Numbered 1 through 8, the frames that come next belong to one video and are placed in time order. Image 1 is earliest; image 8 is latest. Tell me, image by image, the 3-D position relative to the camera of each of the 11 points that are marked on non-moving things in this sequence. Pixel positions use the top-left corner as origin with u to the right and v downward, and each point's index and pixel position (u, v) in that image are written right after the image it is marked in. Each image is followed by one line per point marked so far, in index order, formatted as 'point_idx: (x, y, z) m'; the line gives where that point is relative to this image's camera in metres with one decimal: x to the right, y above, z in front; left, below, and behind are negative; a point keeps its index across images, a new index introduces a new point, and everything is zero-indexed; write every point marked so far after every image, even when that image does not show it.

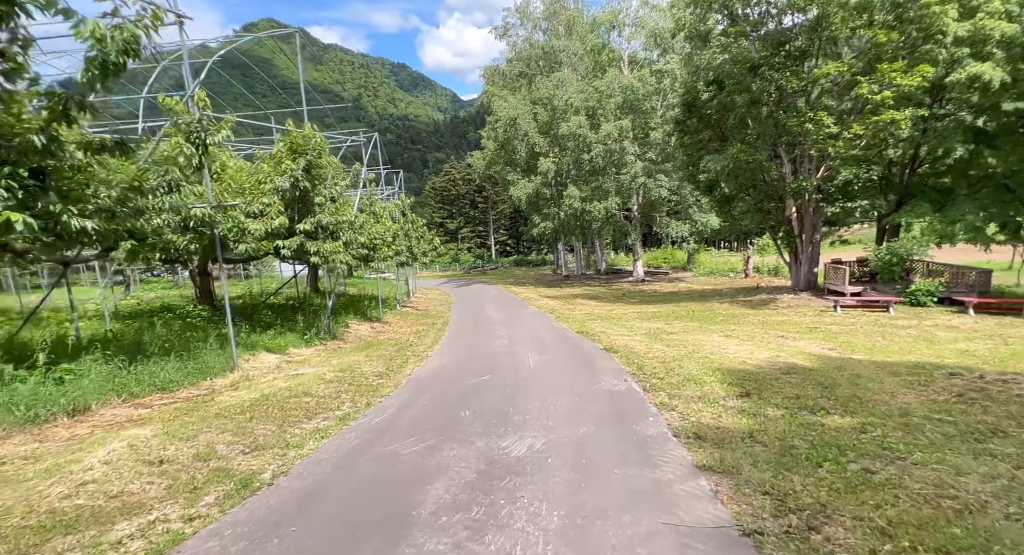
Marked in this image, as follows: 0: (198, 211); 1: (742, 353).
0: (-4.0, +0.9, +6.8) m
1: (+3.7, -1.2, +8.5) m
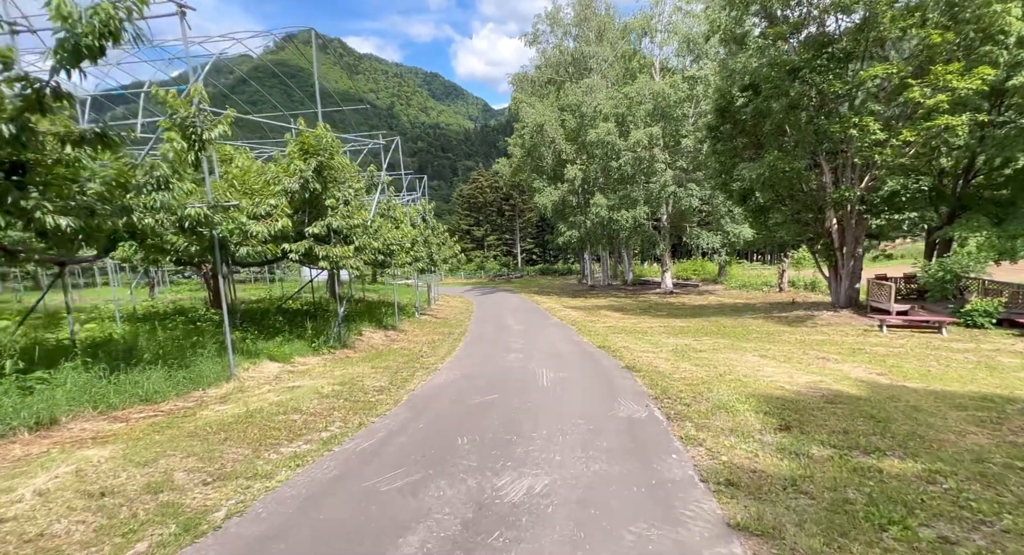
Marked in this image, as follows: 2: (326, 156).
0: (-3.9, +0.8, +6.4) m
1: (+3.9, -1.4, +7.7) m
2: (-3.3, +2.1, +9.3) m
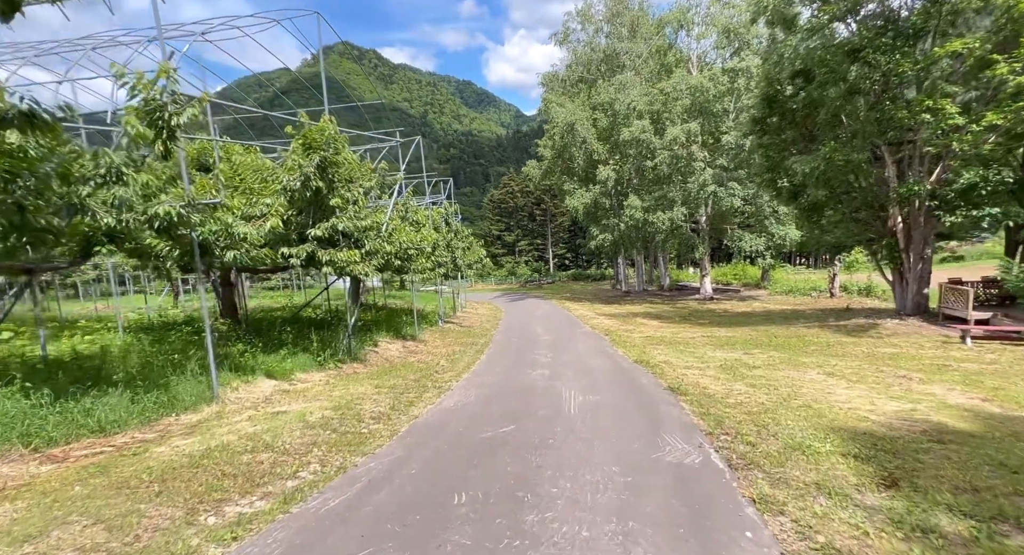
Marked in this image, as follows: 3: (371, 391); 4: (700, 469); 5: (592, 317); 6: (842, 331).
0: (-3.7, +0.7, +5.6) m
1: (+4.2, -1.5, +6.4) m
2: (-2.9, +2.0, +8.4) m
3: (-1.9, -1.5, +7.1) m
4: (+1.4, -1.5, +4.1) m
5: (+3.0, -1.5, +19.6) m
6: (+8.9, -1.5, +14.2) m
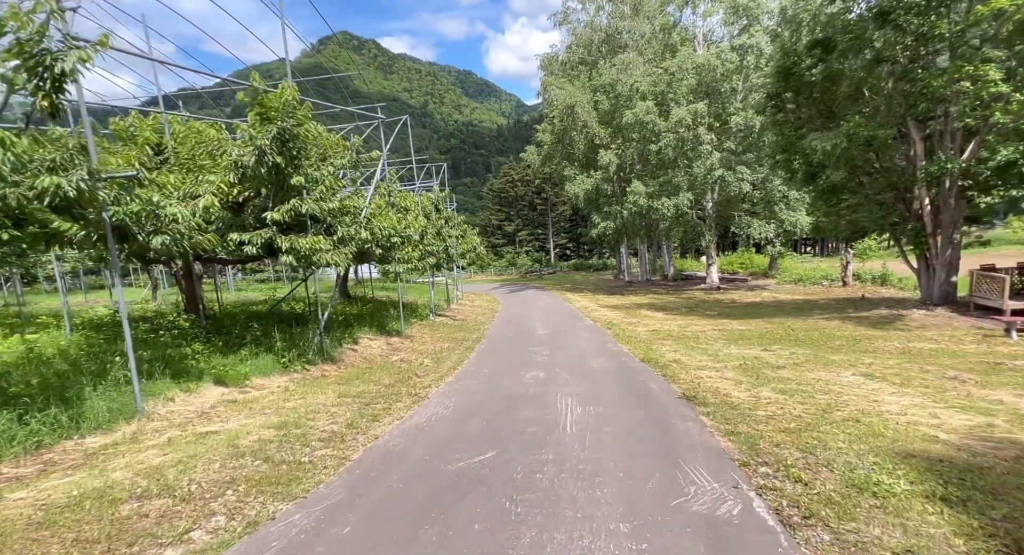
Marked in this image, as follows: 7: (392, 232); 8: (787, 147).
0: (-3.8, +0.8, +4.5) m
1: (+4.0, -1.4, +5.3) m
2: (-3.0, +2.1, +7.3) m
3: (-2.1, -1.4, +6.0) m
4: (+1.3, -1.4, +3.0) m
5: (+2.9, -1.1, +18.5) m
6: (+8.8, -1.1, +13.1) m
7: (-2.6, +1.0, +11.4) m
8: (+8.2, +3.9, +15.9) m
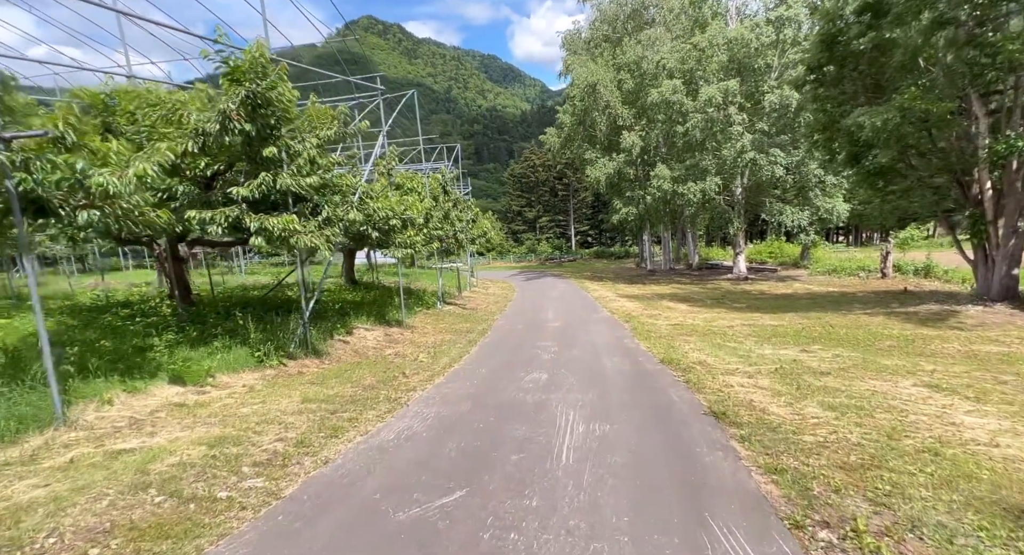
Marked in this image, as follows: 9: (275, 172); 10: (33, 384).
0: (-3.9, +0.9, +3.6) m
1: (+3.9, -1.3, +4.2) m
2: (-3.0, +2.3, +6.4) m
3: (-2.1, -1.3, +5.2) m
4: (+1.1, -1.3, +1.9) m
5: (+3.3, -0.7, +17.4) m
6: (+9.0, -1.0, +11.8) m
7: (-2.4, +1.3, +10.5) m
8: (+8.6, +4.2, +14.5) m
9: (-3.1, +1.4, +6.9) m
10: (-4.2, -0.9, +4.7) m
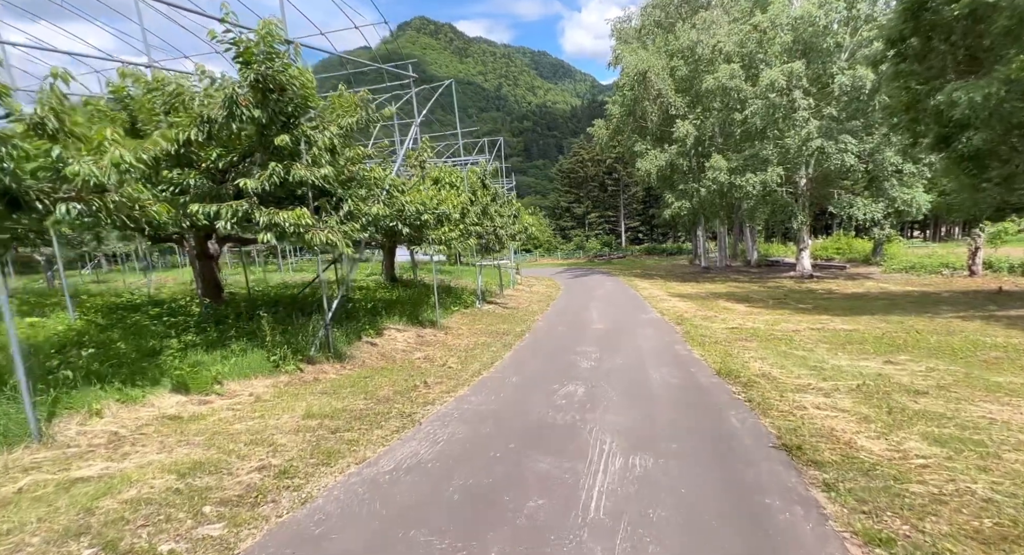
0: (-3.8, +0.9, +3.2) m
1: (+4.0, -1.3, +3.0) m
2: (-2.7, +2.3, +5.9) m
3: (-1.9, -1.3, +4.6) m
4: (+1.0, -1.4, +1.1) m
5: (+4.7, -0.6, +16.2) m
6: (+9.8, -0.9, +10.2) m
7: (-1.7, +1.3, +9.9) m
8: (+9.7, +4.2, +12.8) m
9: (-2.7, +1.4, +6.4) m
10: (-4.0, -0.9, +4.3) m
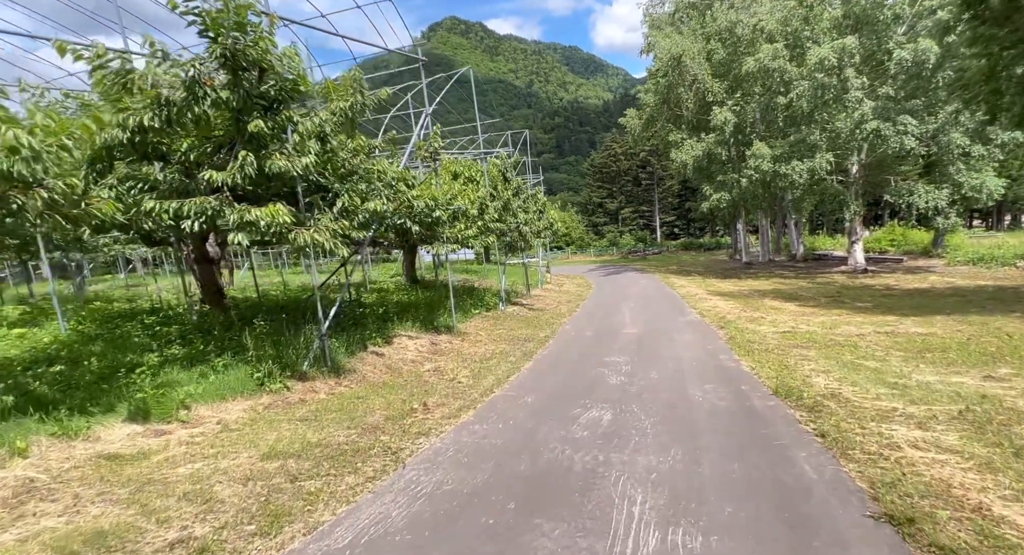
0: (-3.9, +0.8, +2.5) m
1: (+3.9, -1.3, +1.8) m
2: (-2.6, +2.3, +5.0) m
3: (-1.9, -1.3, +3.7) m
4: (+0.8, -1.4, +0.1) m
5: (+5.4, -0.6, +14.9) m
6: (+10.1, -0.8, +8.5) m
7: (-1.3, +1.3, +9.0) m
8: (+10.1, +4.3, +11.2) m
9: (-2.6, +1.3, +5.6) m
10: (-4.0, -1.0, +3.6) m
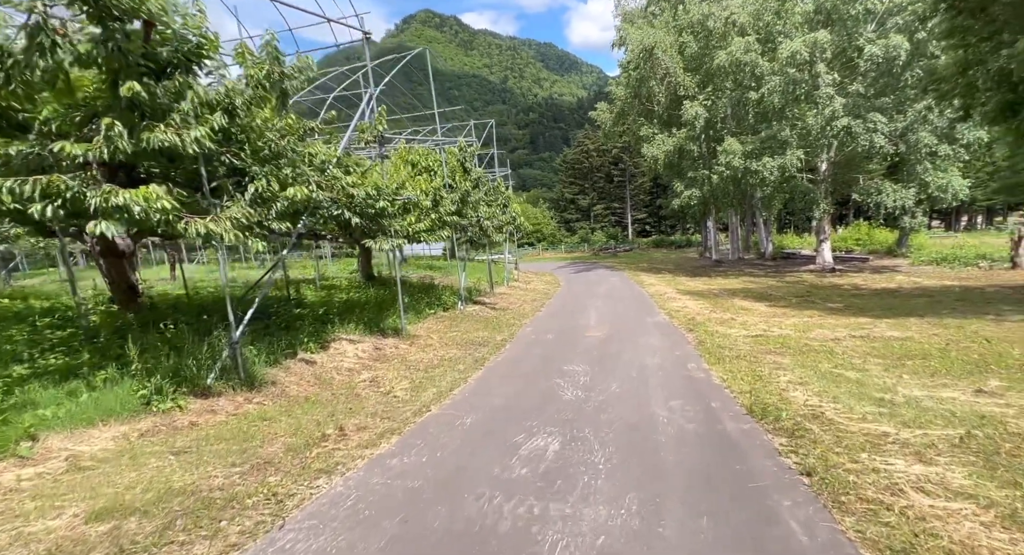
0: (-4.3, +0.8, +1.4) m
1: (+3.5, -1.4, +1.1) m
2: (-3.1, +2.3, +4.0) m
3: (-2.4, -1.4, +2.8) m
4: (+0.5, -1.5, -0.7) m
5: (+4.4, -0.5, +14.3) m
6: (+9.4, -0.9, +8.2) m
7: (-2.1, +1.3, +8.1) m
8: (+9.3, +4.3, +10.8) m
9: (-3.2, +1.3, +4.6) m
10: (-4.5, -1.0, +2.5) m
